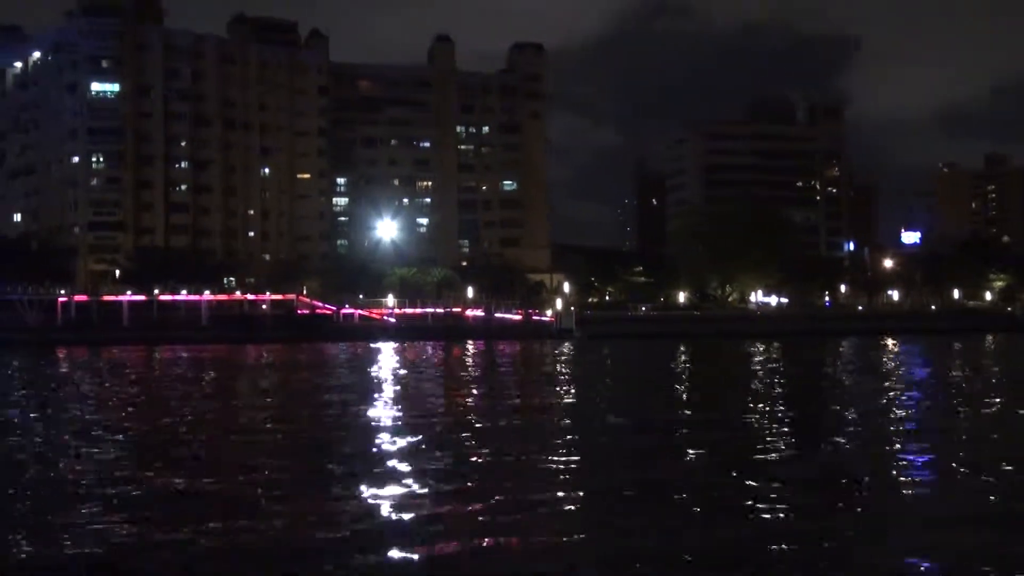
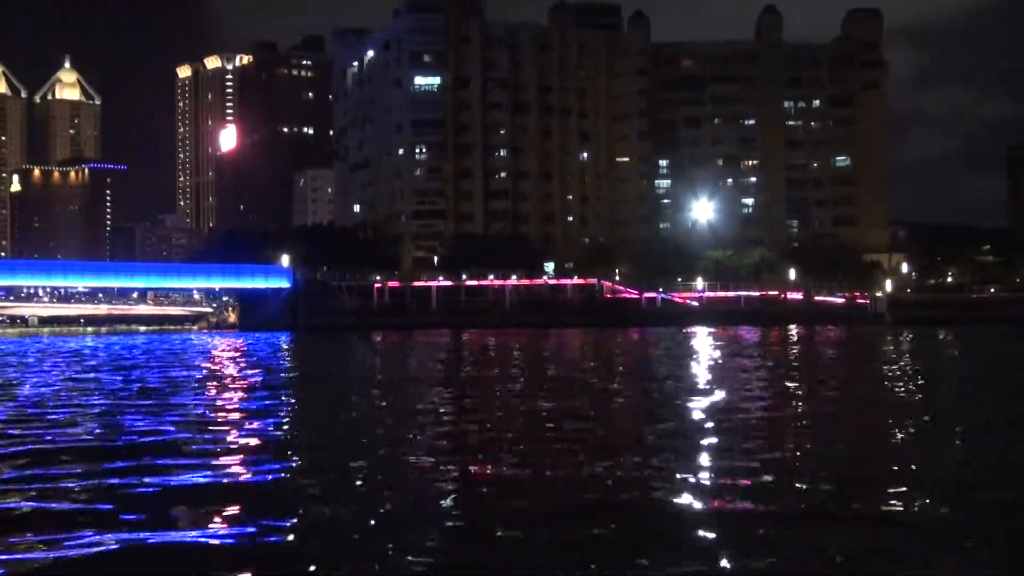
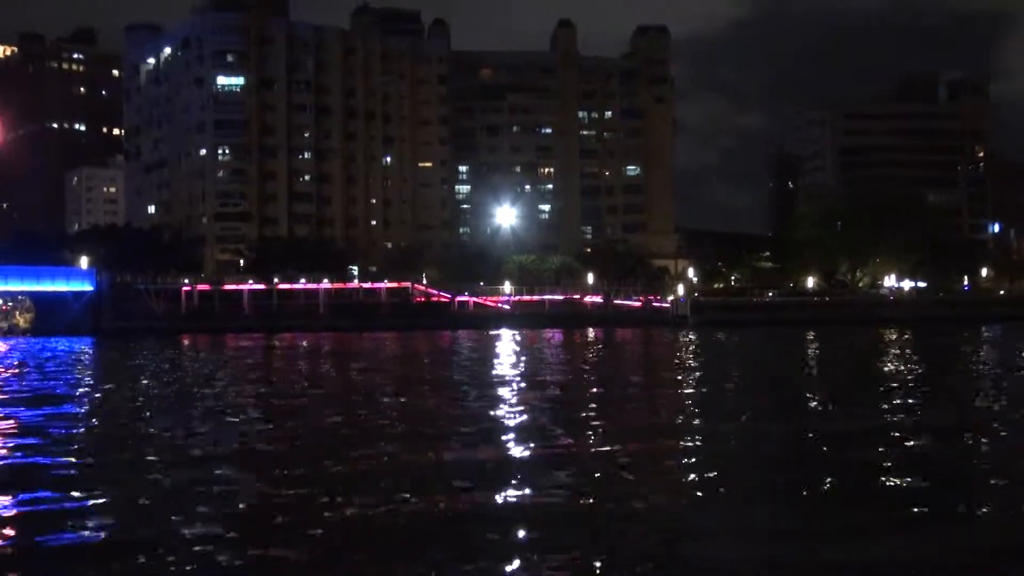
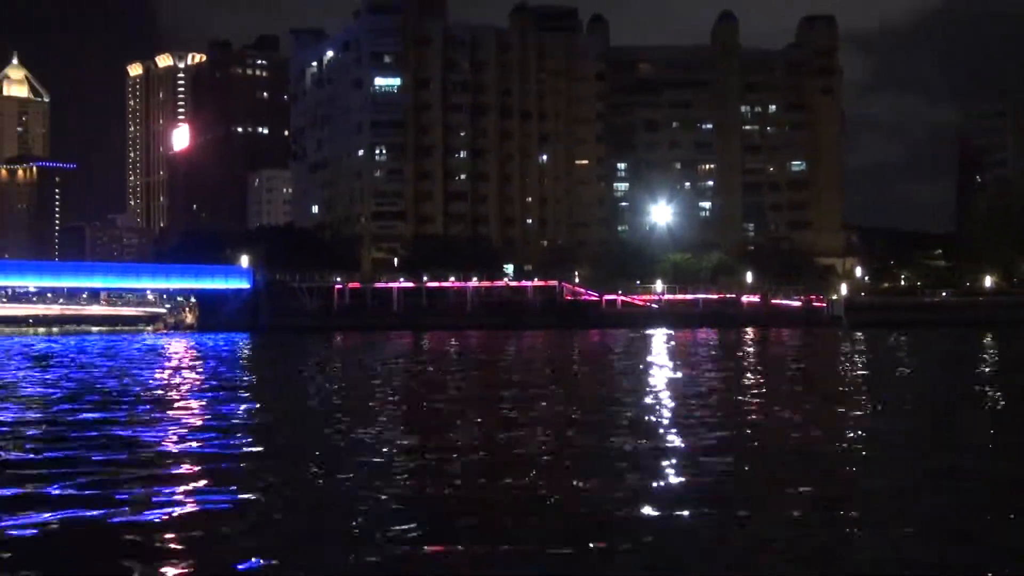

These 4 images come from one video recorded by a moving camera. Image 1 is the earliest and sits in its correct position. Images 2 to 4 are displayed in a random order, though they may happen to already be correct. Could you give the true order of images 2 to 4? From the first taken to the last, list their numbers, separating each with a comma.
3, 4, 2
